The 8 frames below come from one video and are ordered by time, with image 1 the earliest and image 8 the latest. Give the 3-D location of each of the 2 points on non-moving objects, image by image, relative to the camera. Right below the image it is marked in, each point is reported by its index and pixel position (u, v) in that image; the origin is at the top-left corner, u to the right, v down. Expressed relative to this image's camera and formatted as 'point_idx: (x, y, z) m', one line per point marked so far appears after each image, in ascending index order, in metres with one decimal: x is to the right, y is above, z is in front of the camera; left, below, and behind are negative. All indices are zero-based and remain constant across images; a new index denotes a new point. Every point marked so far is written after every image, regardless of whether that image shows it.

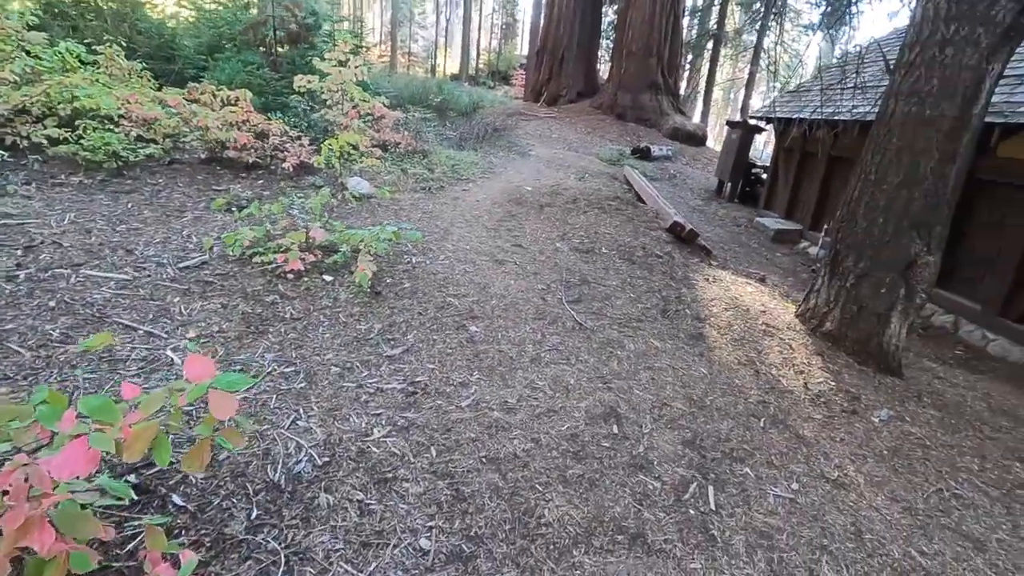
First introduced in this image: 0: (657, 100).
0: (+4.4, +5.7, +16.2) m
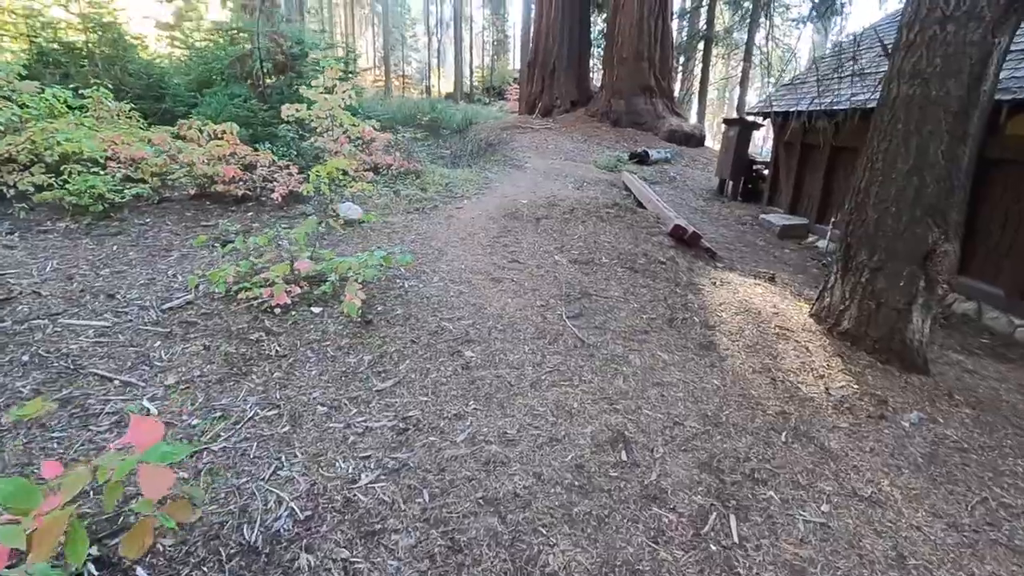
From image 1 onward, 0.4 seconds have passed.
0: (+4.2, +5.6, +16.1) m
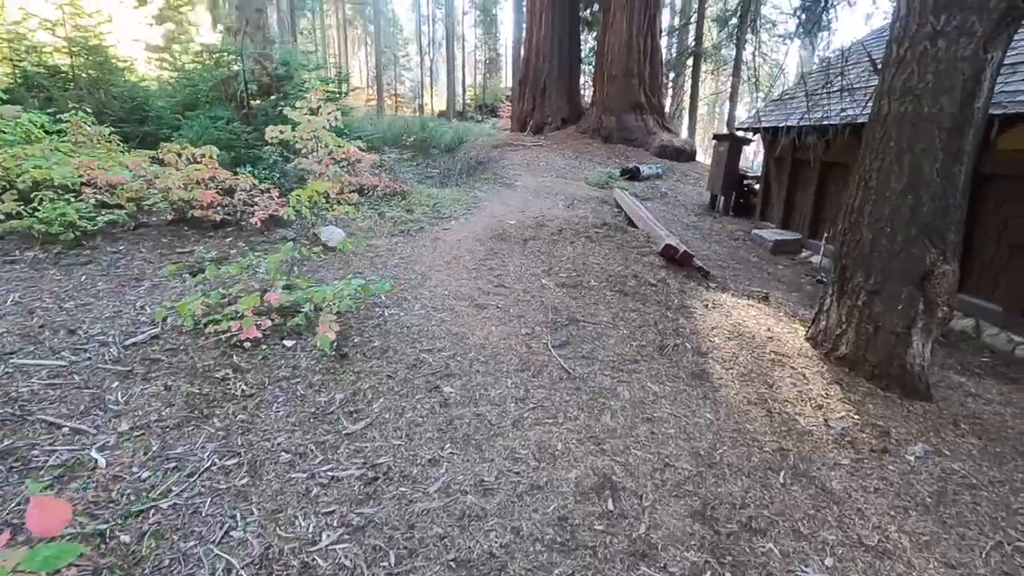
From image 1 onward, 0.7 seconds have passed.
0: (+3.9, +5.1, +16.2) m
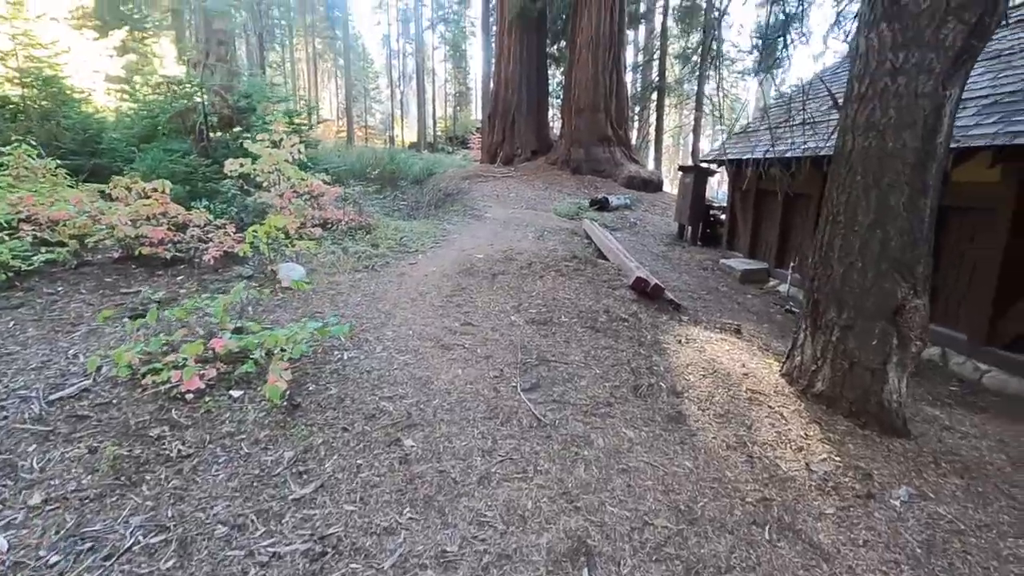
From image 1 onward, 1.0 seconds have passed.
0: (+3.0, +4.2, +16.4) m
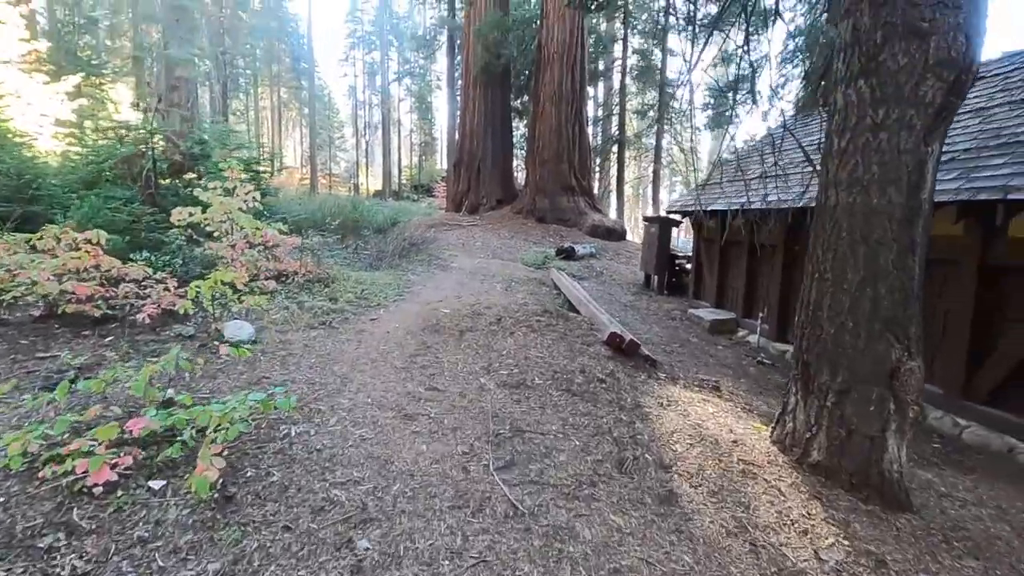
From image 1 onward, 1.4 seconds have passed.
0: (+1.9, +2.7, +16.6) m
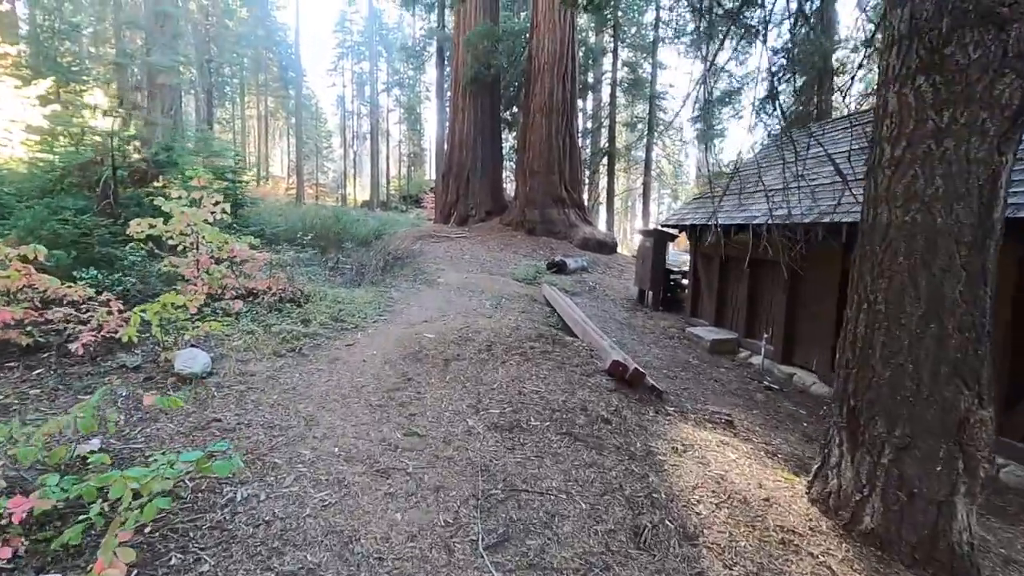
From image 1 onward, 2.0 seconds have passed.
0: (+1.6, +2.3, +16.3) m
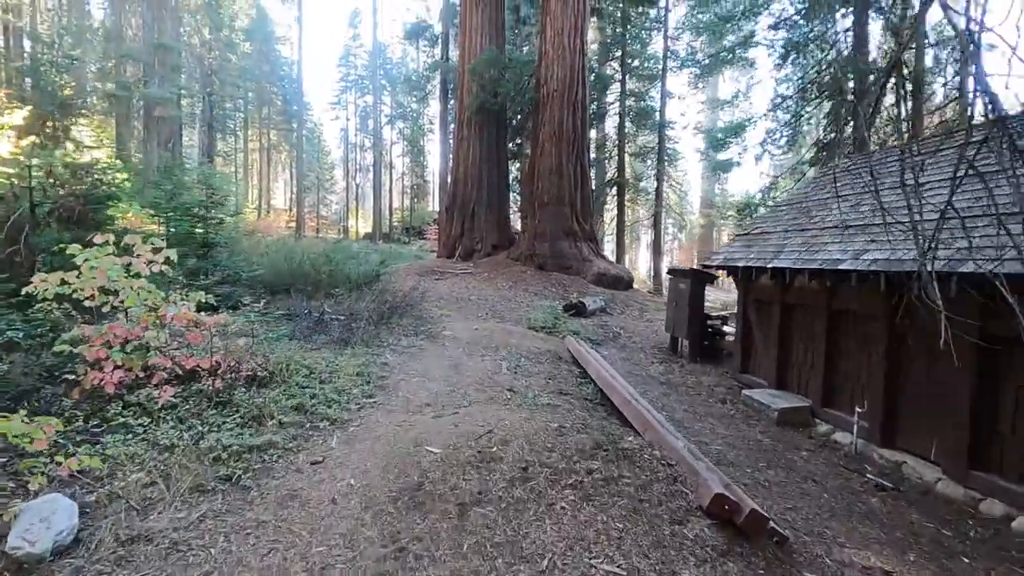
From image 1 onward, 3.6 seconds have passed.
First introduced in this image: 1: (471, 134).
0: (+1.9, +1.1, +14.9) m
1: (-1.2, +4.7, +16.1) m
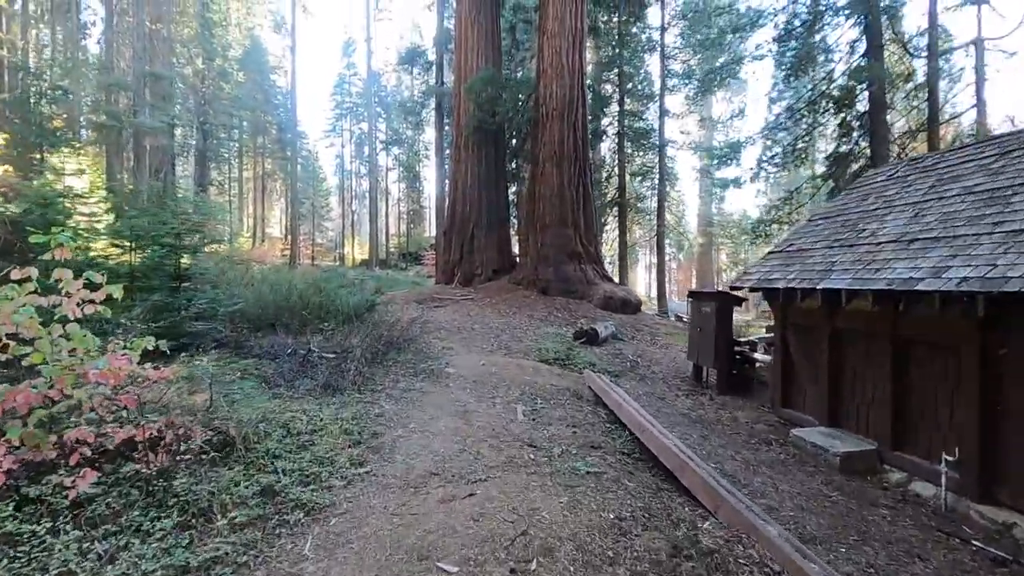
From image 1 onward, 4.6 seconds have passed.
0: (+2.0, +0.5, +14.1) m
1: (-1.2, +3.9, +15.4) m
